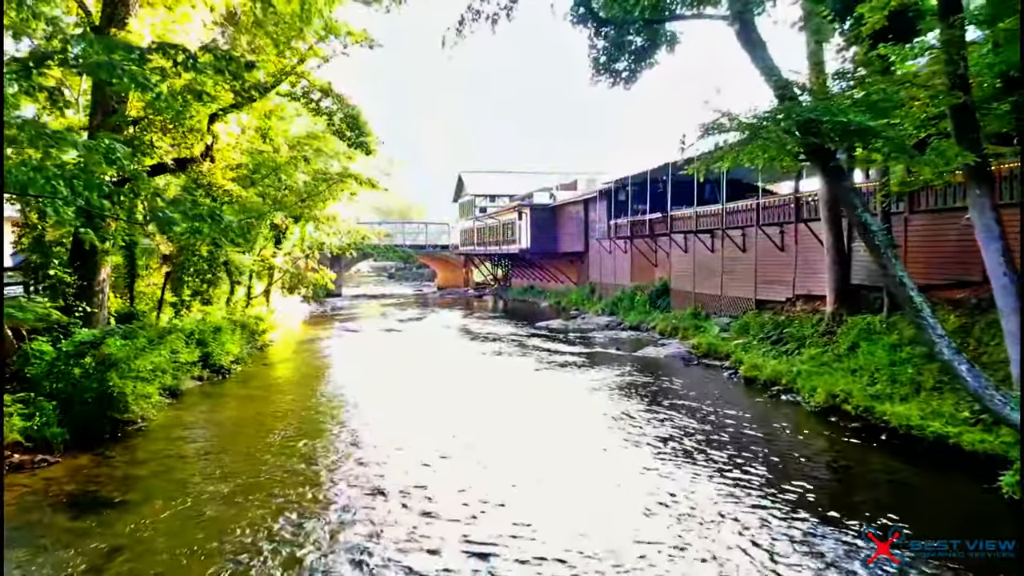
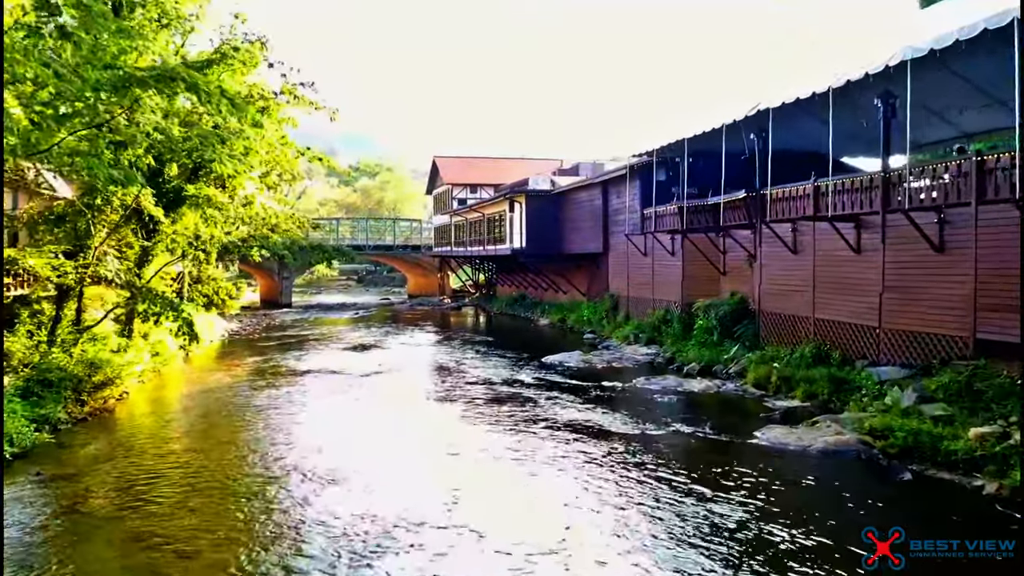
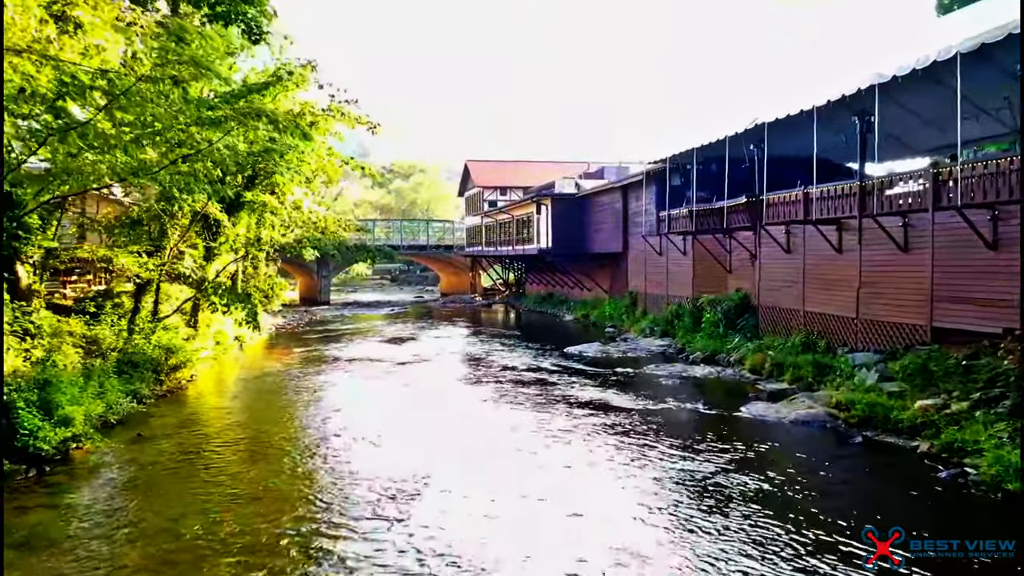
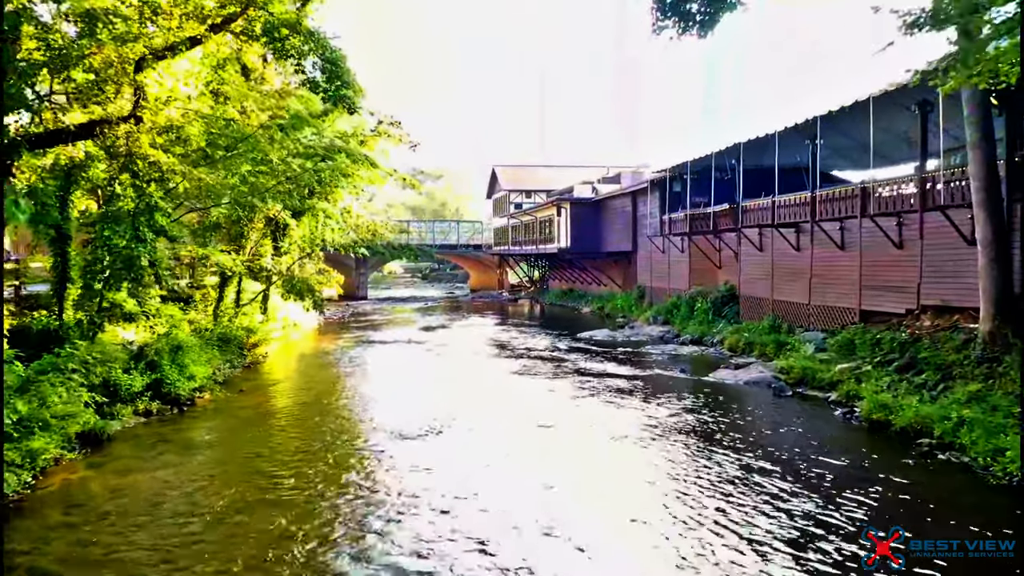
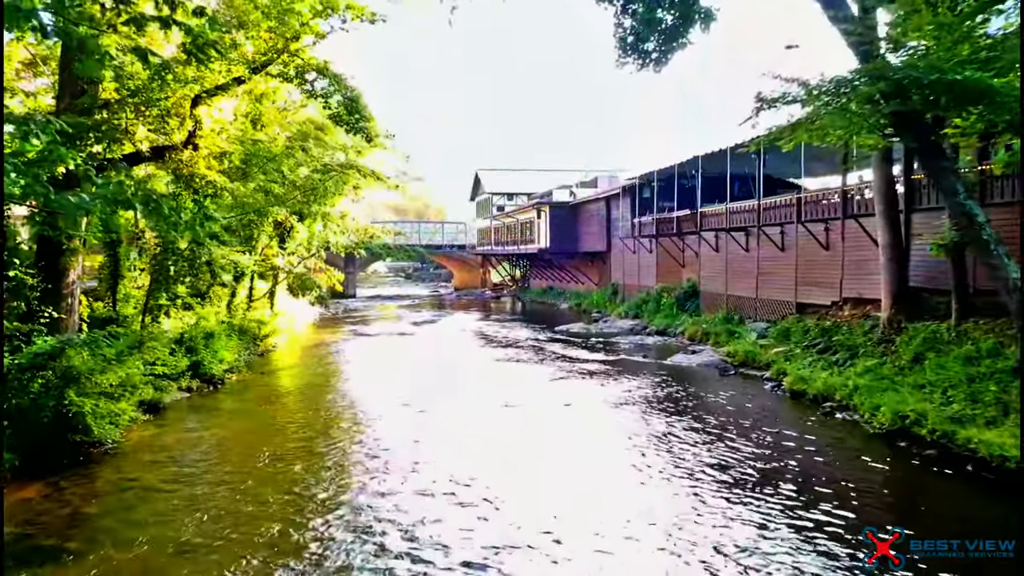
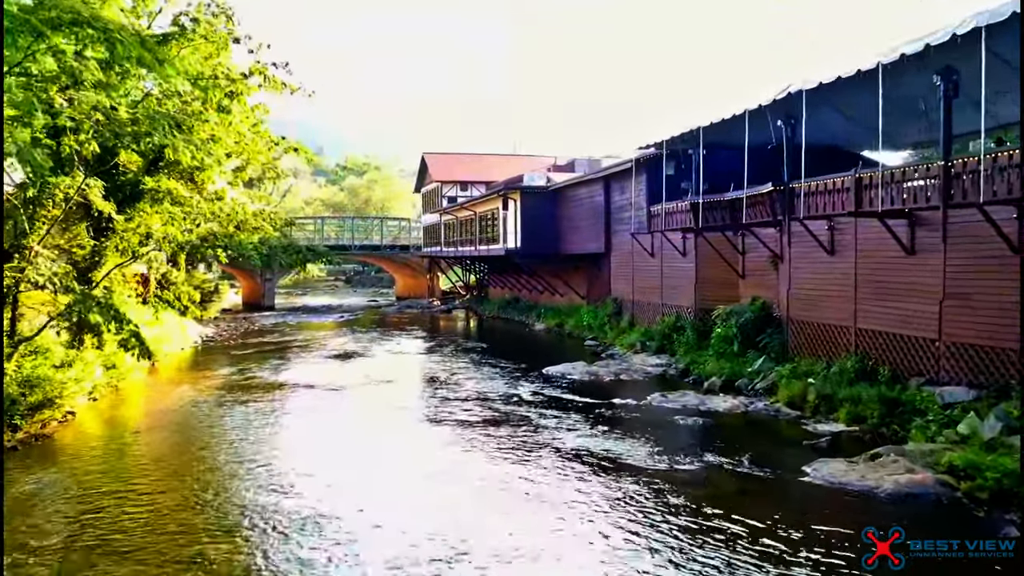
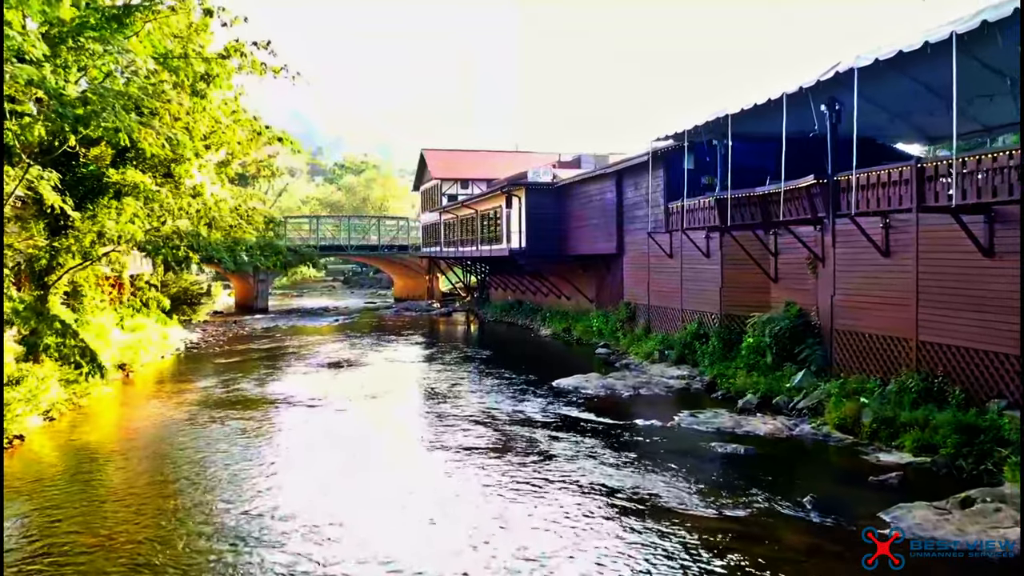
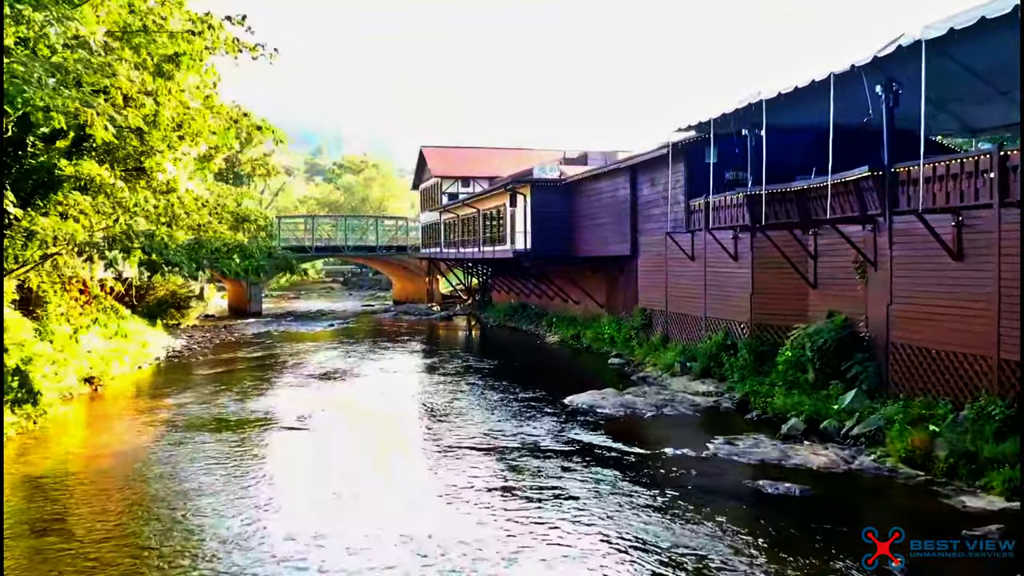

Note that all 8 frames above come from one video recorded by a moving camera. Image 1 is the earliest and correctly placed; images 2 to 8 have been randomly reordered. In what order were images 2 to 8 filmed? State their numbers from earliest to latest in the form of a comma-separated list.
5, 4, 3, 2, 6, 7, 8
